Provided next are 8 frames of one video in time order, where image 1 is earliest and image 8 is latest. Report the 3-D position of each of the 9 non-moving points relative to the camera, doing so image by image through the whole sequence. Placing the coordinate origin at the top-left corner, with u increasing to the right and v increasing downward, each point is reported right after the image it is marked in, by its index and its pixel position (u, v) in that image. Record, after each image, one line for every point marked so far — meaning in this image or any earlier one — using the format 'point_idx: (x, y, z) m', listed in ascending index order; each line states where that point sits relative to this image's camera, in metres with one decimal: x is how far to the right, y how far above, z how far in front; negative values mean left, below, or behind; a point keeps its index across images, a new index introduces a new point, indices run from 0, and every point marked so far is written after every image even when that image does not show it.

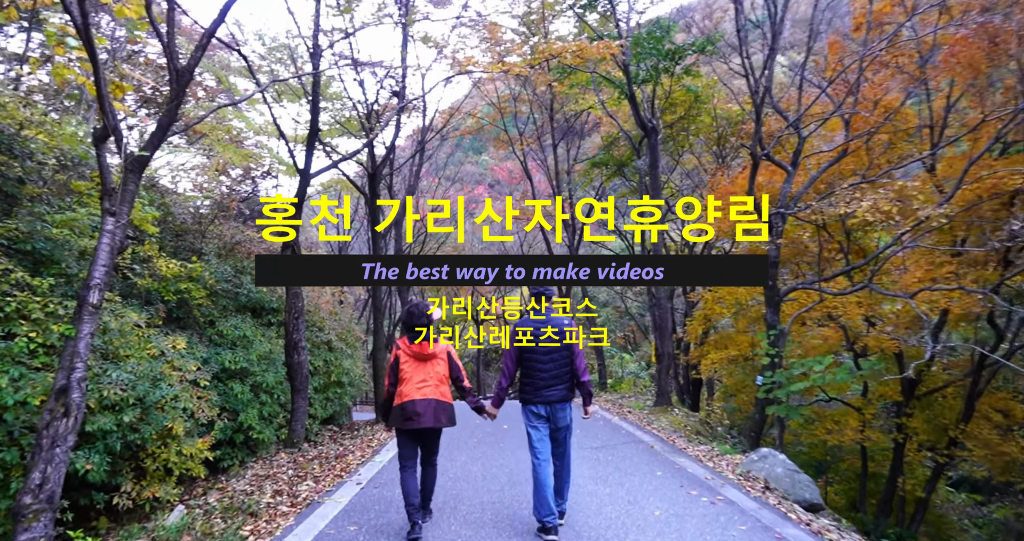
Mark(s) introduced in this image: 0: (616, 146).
0: (+2.6, +3.1, +17.0) m
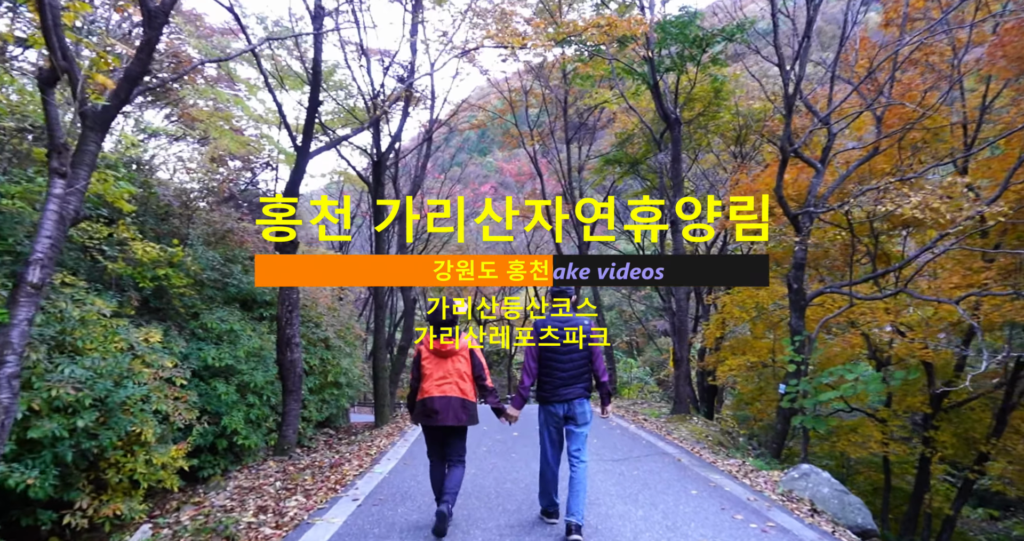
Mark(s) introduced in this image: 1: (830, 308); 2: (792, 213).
0: (+2.9, +3.1, +16.3) m
1: (+5.8, -0.7, +12.1) m
2: (+4.7, +0.9, +11.1) m
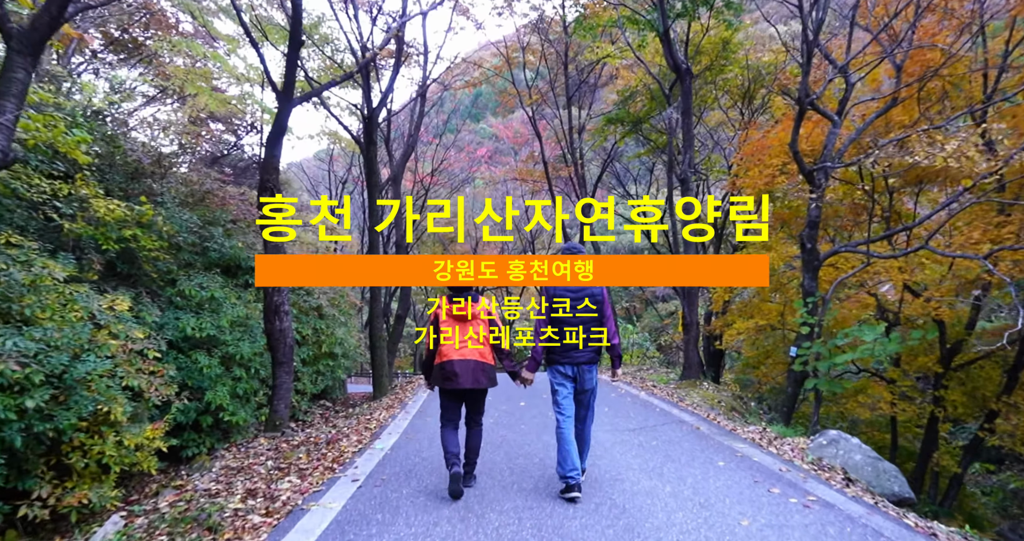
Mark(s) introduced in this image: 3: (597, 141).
0: (+2.8, +3.9, +15.7) m
1: (+5.8, 0.0, +11.7) m
2: (+4.7, +1.6, +10.6) m
3: (+2.2, +3.3, +17.4) m
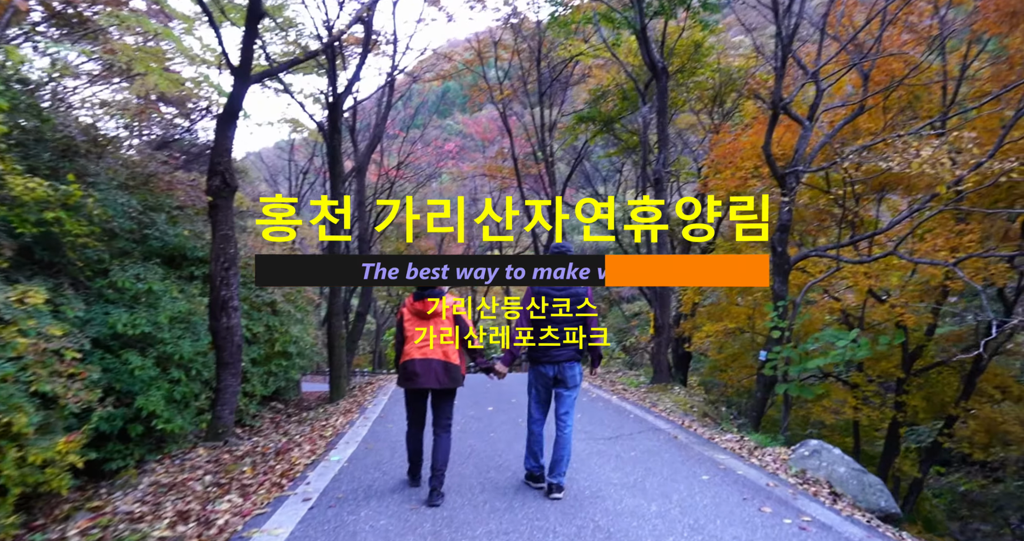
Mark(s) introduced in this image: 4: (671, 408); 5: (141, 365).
0: (+2.1, +3.9, +15.4) m
1: (+5.2, 0.0, +11.6) m
2: (+4.2, +1.6, +10.4) m
3: (+1.4, +3.4, +17.0) m
4: (+2.0, -1.7, +8.4) m
5: (-3.4, -0.9, +6.3) m
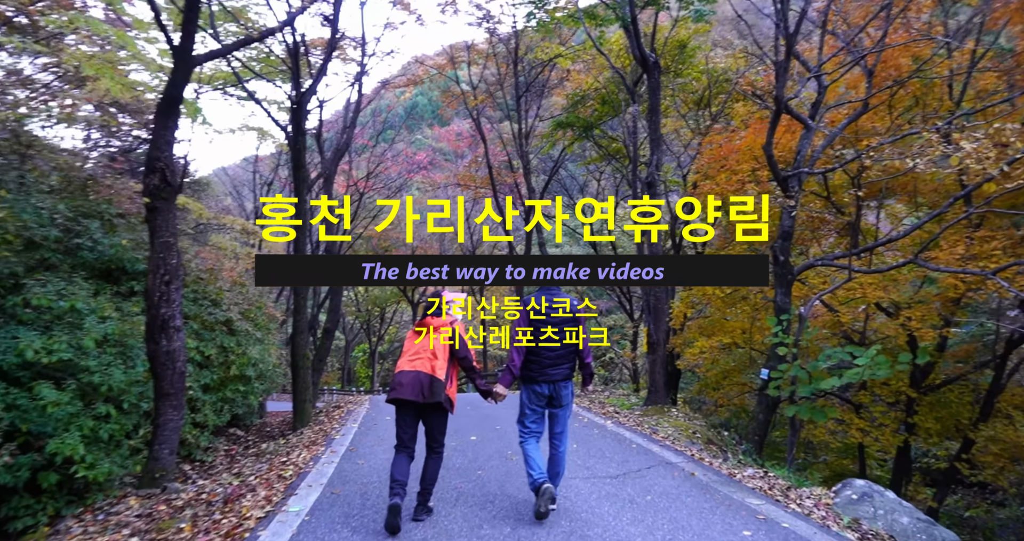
0: (+1.6, +3.6, +14.8) m
1: (+4.9, -0.3, +11.0) m
2: (+4.0, +1.4, +9.9) m
3: (+0.9, +3.0, +16.4) m
4: (+1.8, -1.9, +7.7) m
5: (-3.5, -1.0, +5.4) m
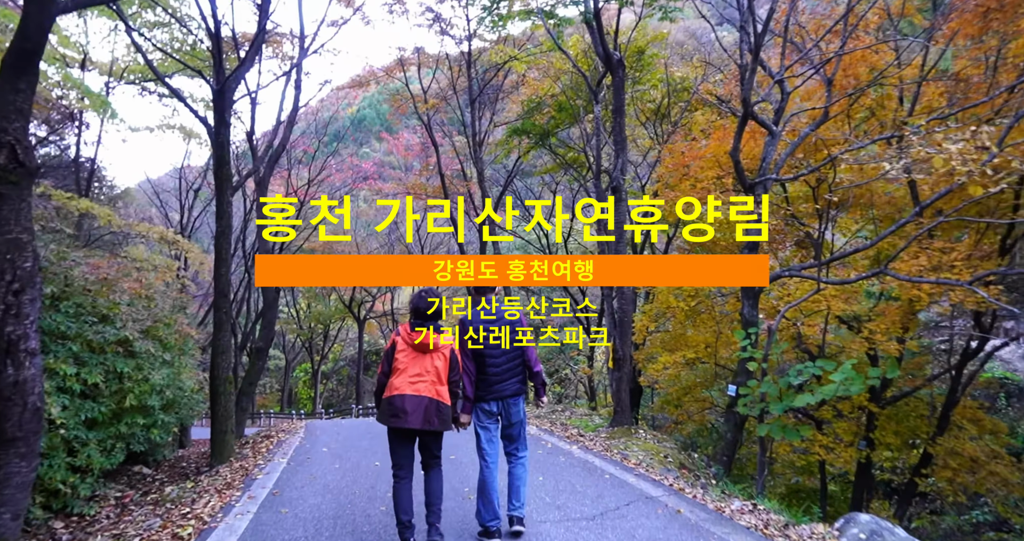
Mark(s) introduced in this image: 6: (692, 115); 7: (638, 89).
0: (+0.6, +3.4, +14.0) m
1: (+4.2, -0.4, +10.5) m
2: (+3.3, +1.3, +9.3) m
3: (-0.3, +2.7, +15.6) m
4: (+1.4, -2.0, +6.9) m
5: (-3.8, -1.0, +4.2) m
6: (+3.4, +3.0, +12.7) m
7: (+2.5, +3.6, +13.2) m
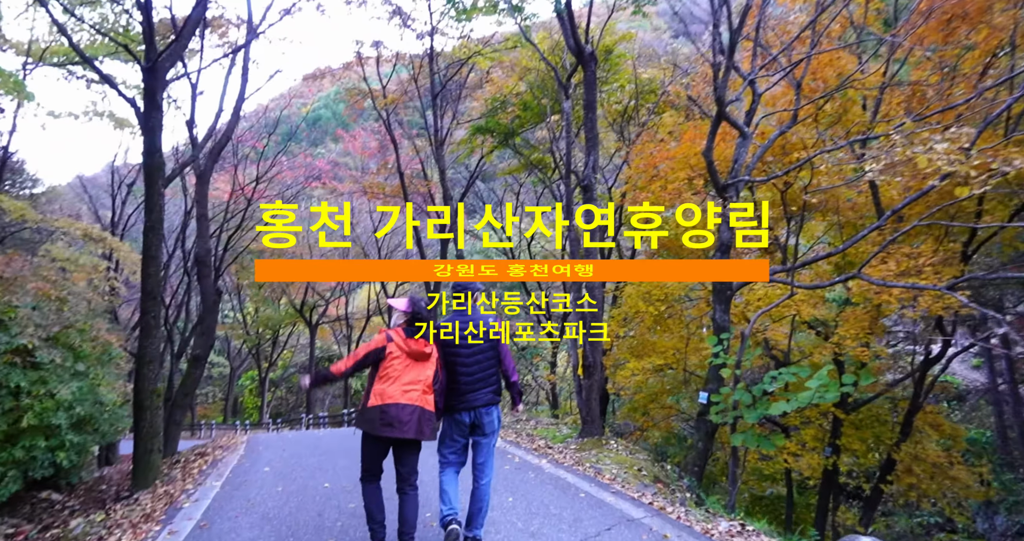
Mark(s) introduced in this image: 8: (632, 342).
0: (-0.2, +3.3, +13.5) m
1: (+3.6, -0.4, +10.2) m
2: (+2.8, +1.2, +8.9) m
3: (-1.2, +2.7, +15.0) m
4: (+1.0, -2.0, +6.4) m
5: (-3.9, -1.0, +3.4) m
6: (+2.7, +2.9, +12.3) m
7: (+1.7, +3.6, +12.7) m
8: (+2.1, -1.2, +11.4) m
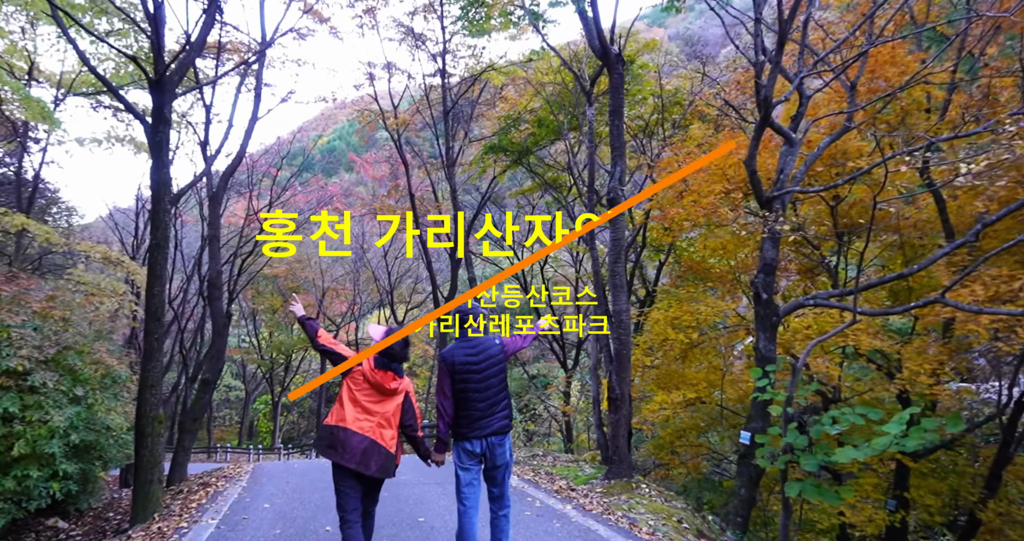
0: (+0.3, +2.9, +13.0) m
1: (+3.9, -0.8, +9.4) m
2: (+3.1, +0.9, +8.2) m
3: (-0.7, +2.2, +14.5) m
4: (+1.2, -2.2, +5.6) m
5: (-3.8, -1.0, +2.8) m
6: (+3.1, +2.5, +11.7) m
7: (+2.2, +3.1, +12.2) m
8: (+2.4, -1.6, +10.6) m
